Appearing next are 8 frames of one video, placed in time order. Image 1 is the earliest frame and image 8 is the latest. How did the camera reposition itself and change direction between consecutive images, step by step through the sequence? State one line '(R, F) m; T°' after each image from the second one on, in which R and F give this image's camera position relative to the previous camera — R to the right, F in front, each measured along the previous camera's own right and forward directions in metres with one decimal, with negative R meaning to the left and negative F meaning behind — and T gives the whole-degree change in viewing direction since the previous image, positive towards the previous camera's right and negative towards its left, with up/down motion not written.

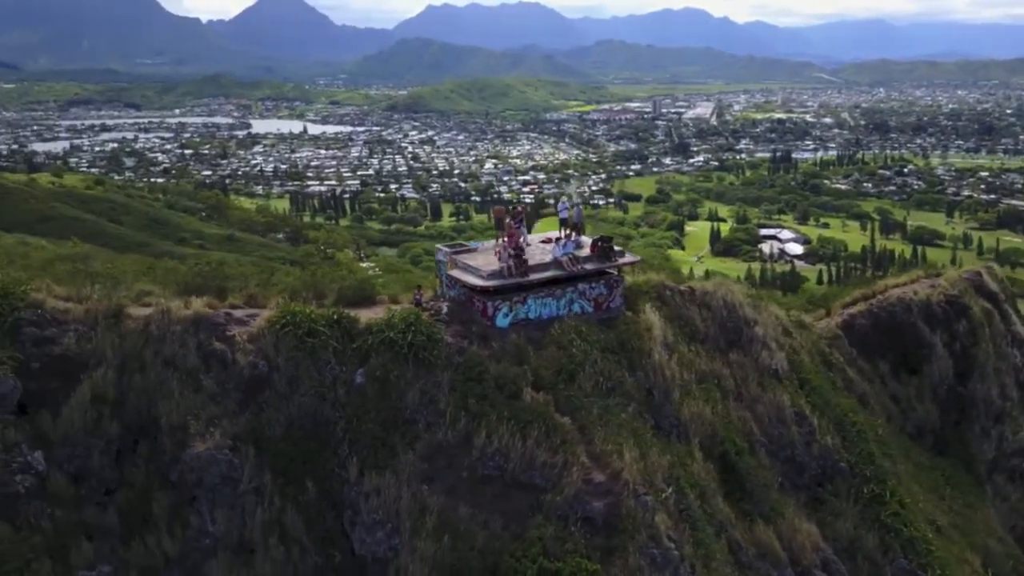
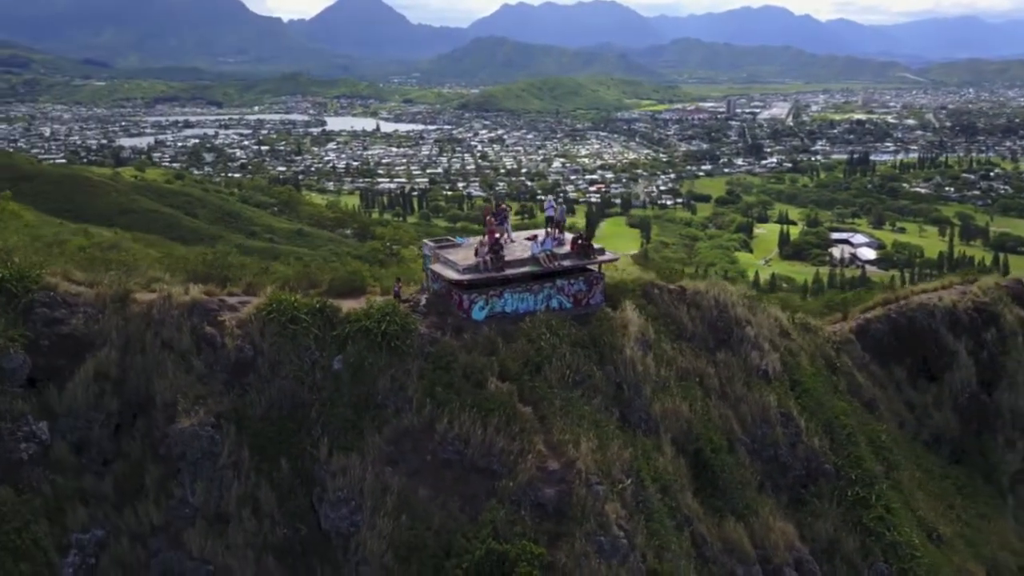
(+2.7, -0.8) m; -5°
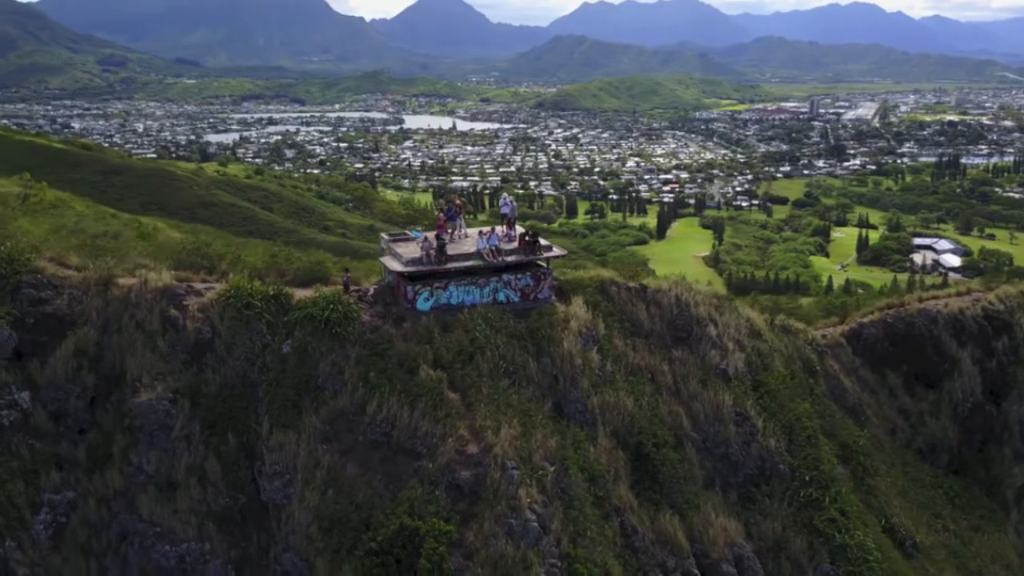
(+4.1, -0.9) m; -5°
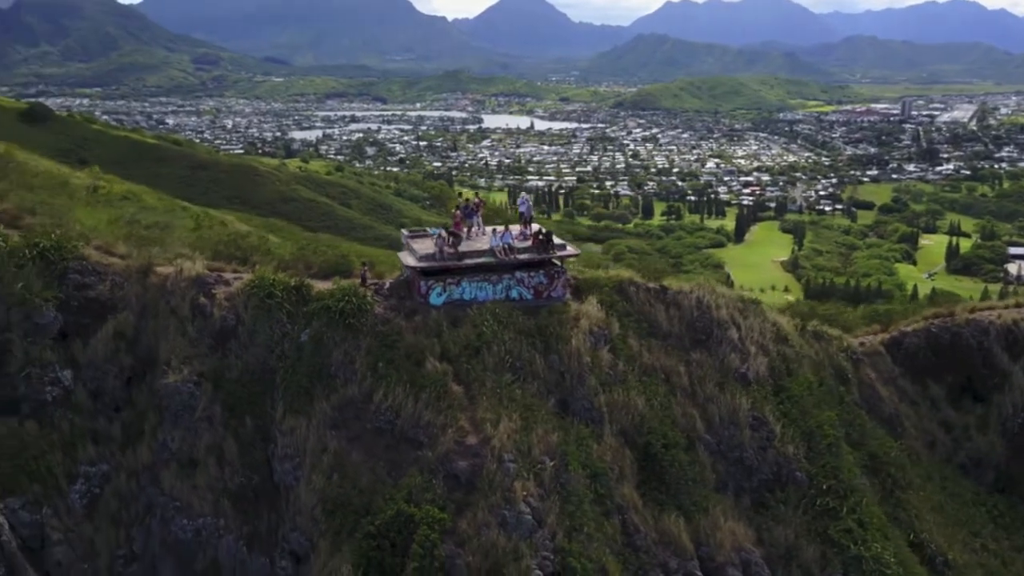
(+2.0, -0.4) m; -5°
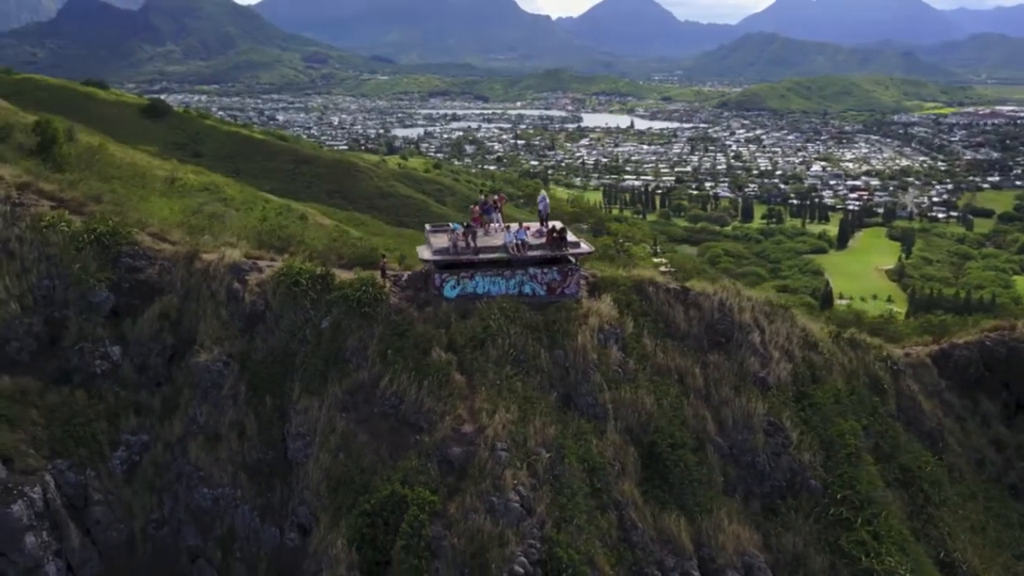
(+2.8, -0.6) m; -7°
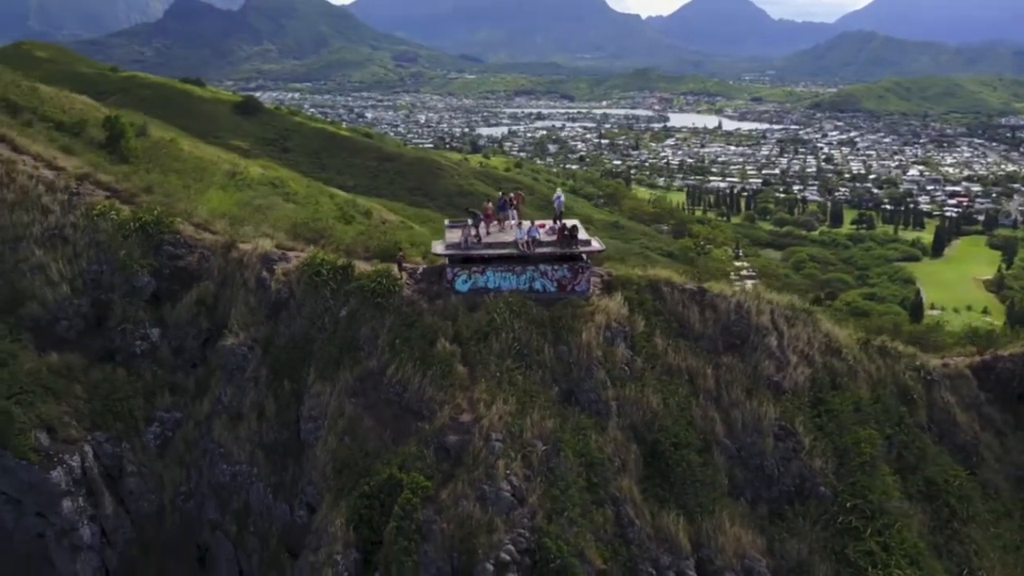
(+2.4, -0.5) m; -6°
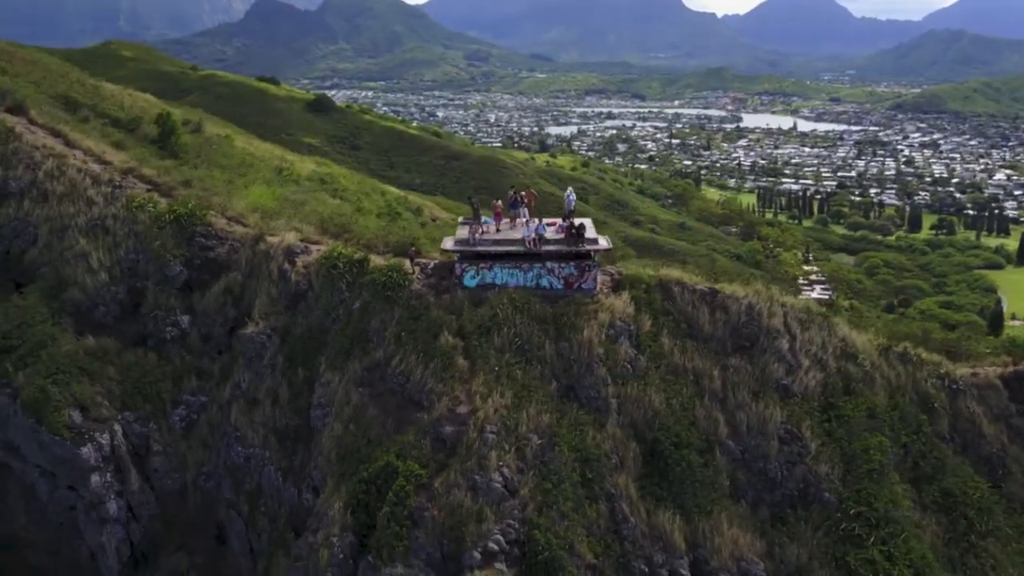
(+2.1, -0.4) m; -5°
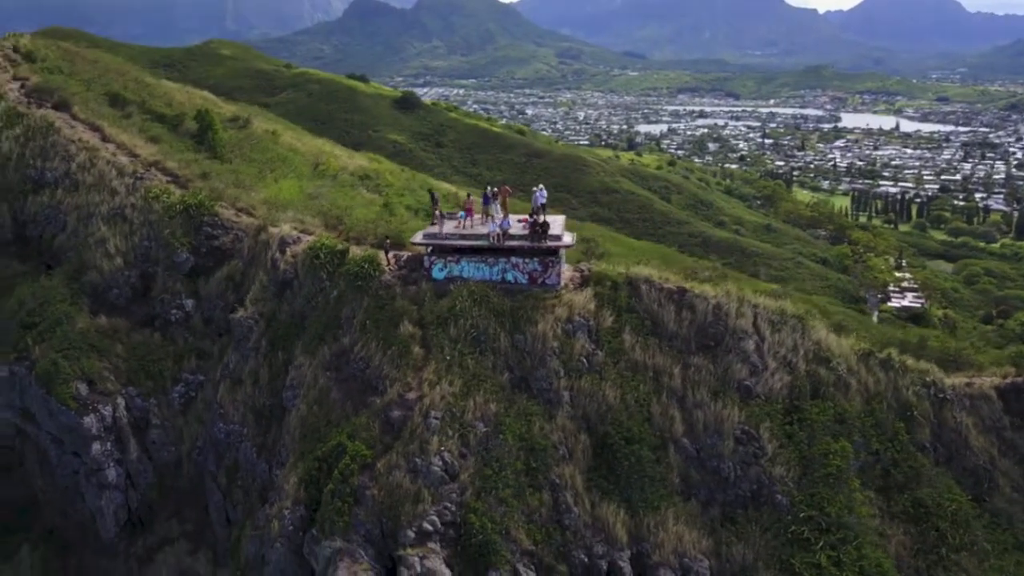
(+4.4, -0.7) m; -6°
